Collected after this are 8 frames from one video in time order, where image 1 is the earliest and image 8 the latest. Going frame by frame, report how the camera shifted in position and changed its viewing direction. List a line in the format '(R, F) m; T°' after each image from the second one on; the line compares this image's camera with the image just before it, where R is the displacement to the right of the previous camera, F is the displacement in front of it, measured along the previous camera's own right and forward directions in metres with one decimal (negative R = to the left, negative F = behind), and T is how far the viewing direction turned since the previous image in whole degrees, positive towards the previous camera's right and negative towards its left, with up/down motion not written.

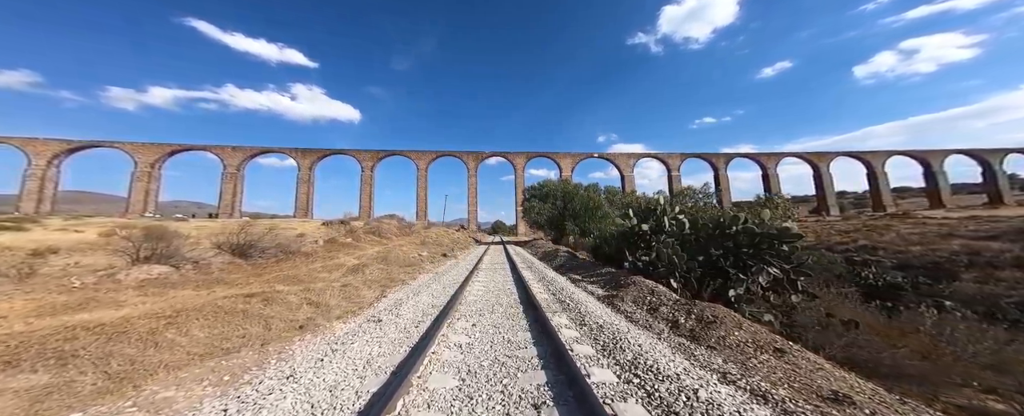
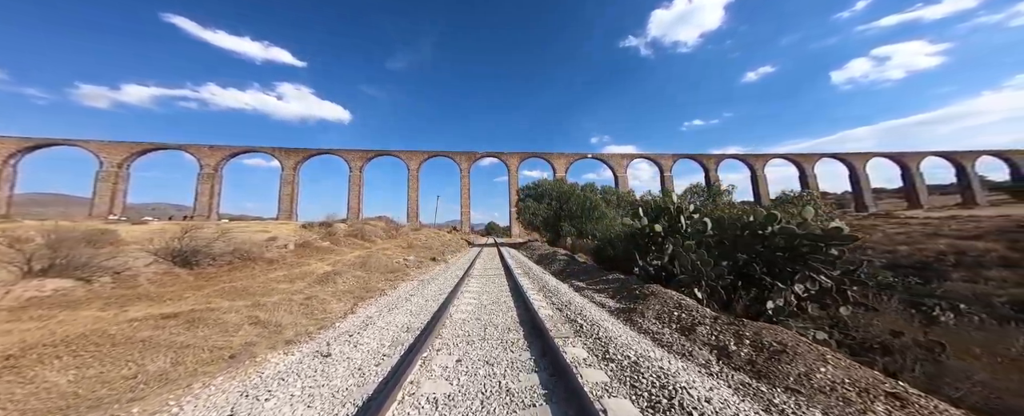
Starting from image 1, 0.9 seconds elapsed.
(-0.1, +1.0) m; +2°
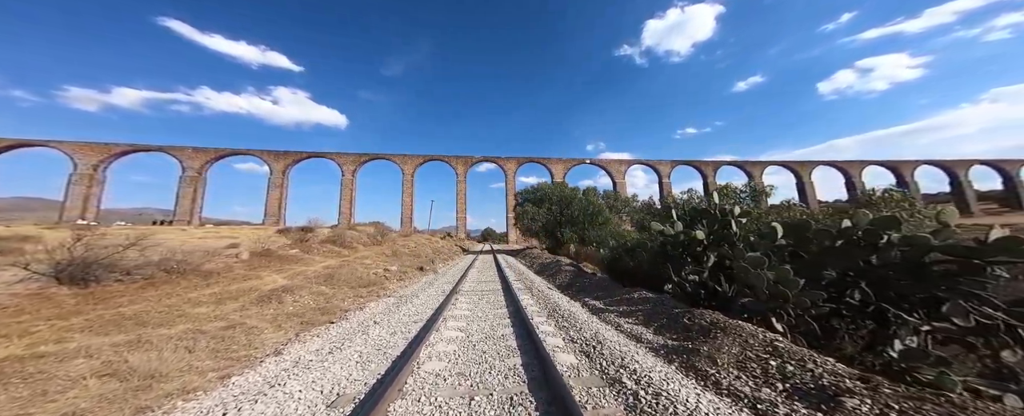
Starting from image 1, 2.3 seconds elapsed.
(-0.1, +1.6) m; +1°
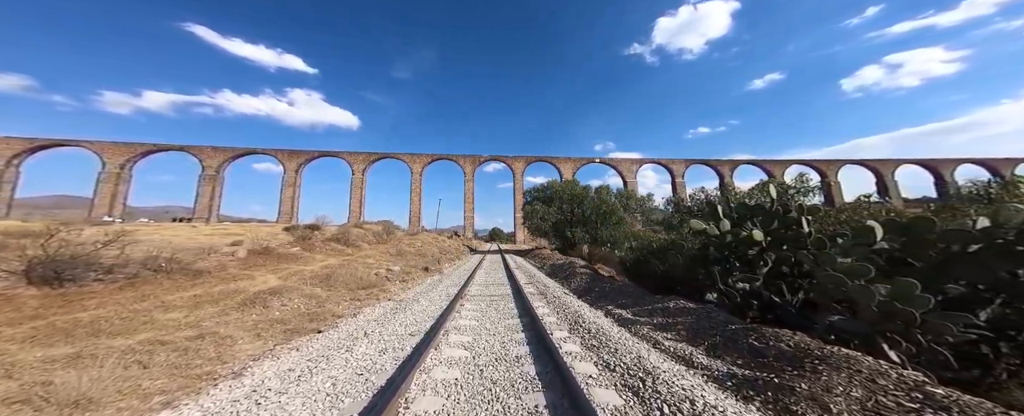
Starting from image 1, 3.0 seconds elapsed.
(-0.1, +0.8) m; -2°
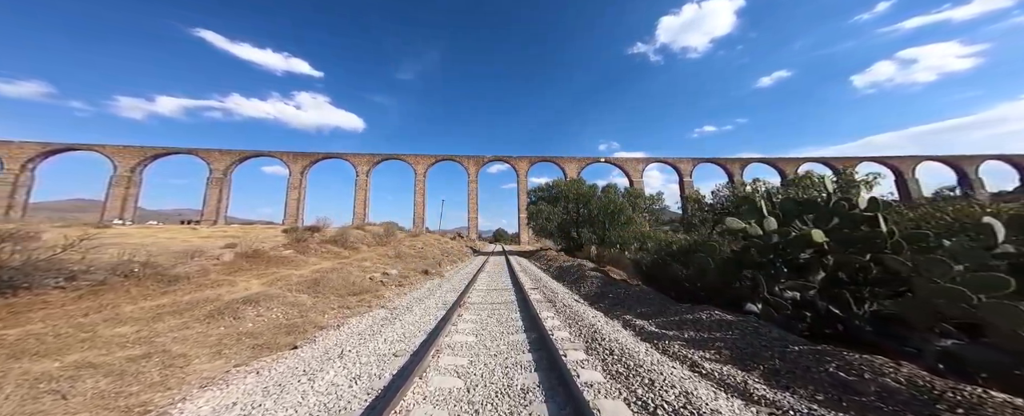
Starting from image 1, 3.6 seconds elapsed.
(0.0, +0.7) m; -1°
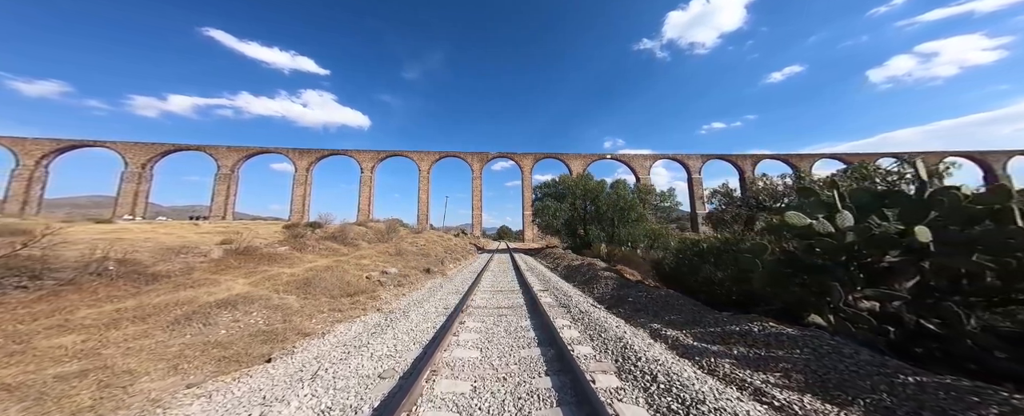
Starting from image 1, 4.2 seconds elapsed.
(-0.1, +0.7) m; -1°
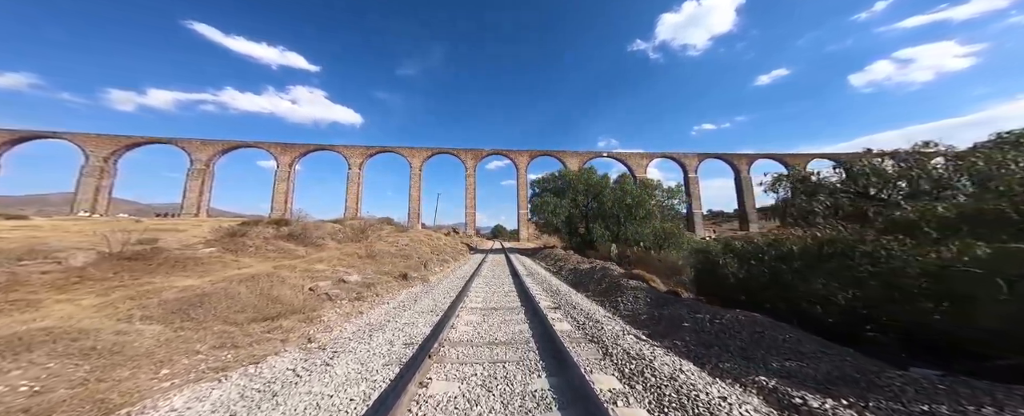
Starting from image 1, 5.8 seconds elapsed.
(-0.1, +2.0) m; +1°
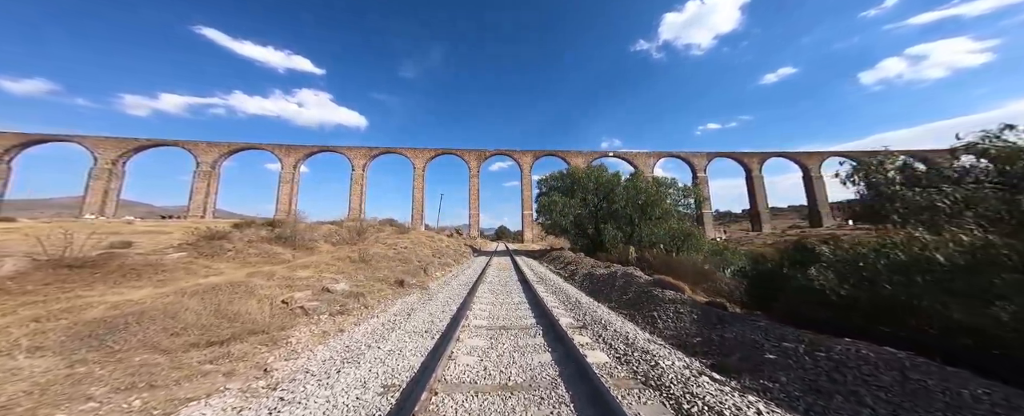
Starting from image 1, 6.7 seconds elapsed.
(-0.1, +1.0) m; -1°
